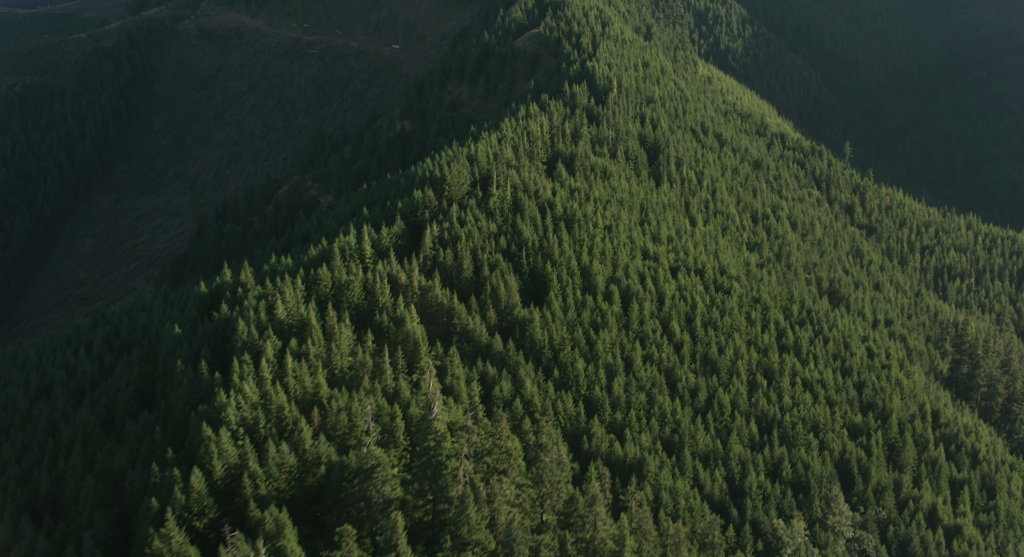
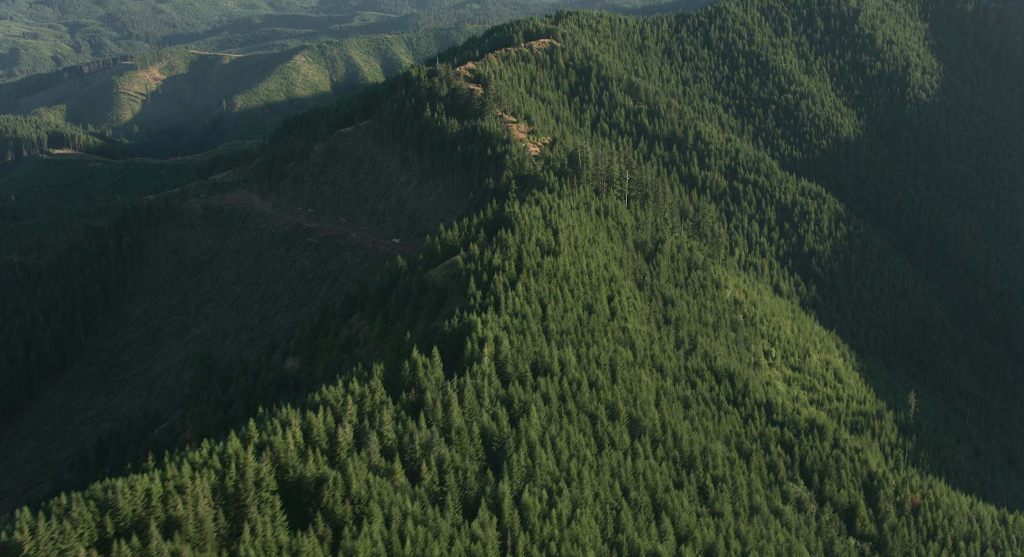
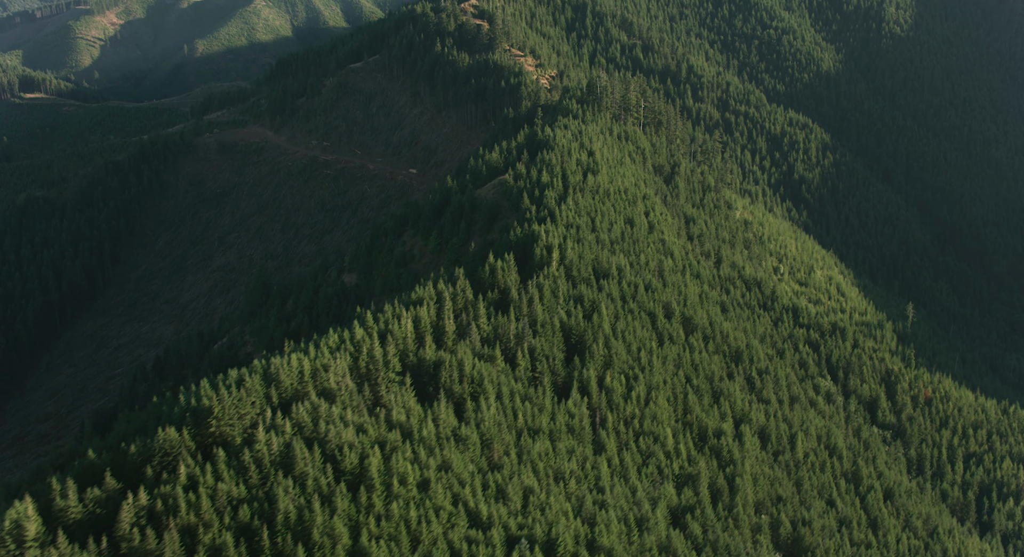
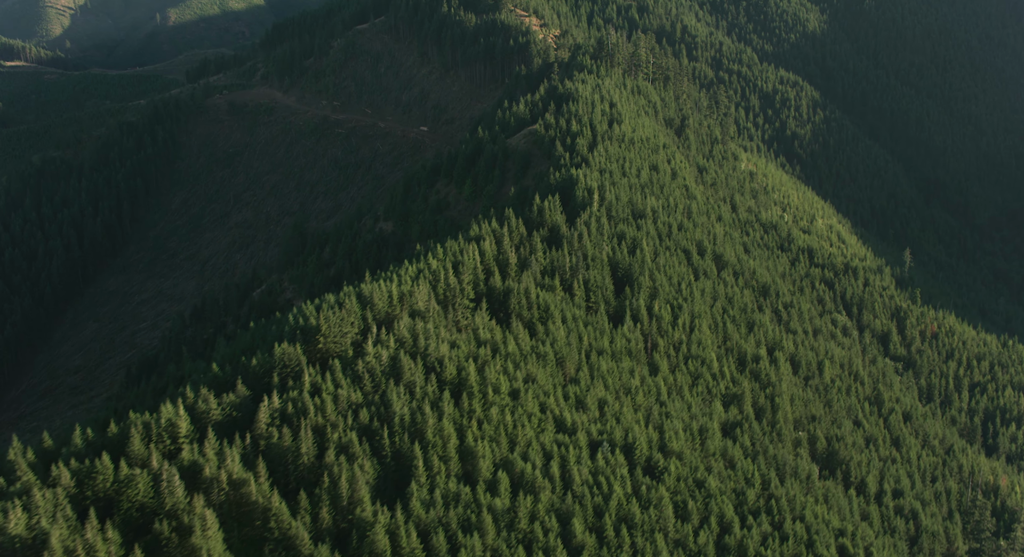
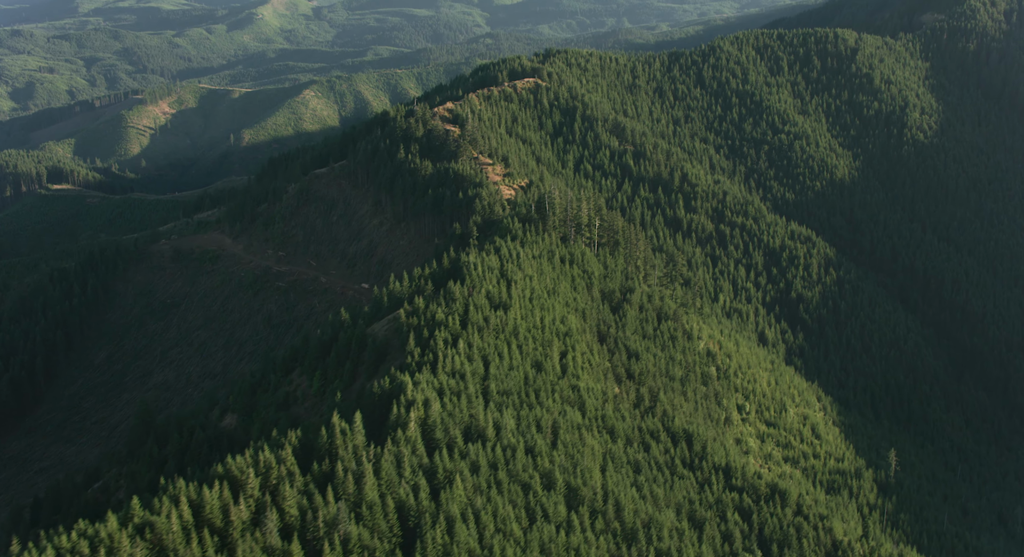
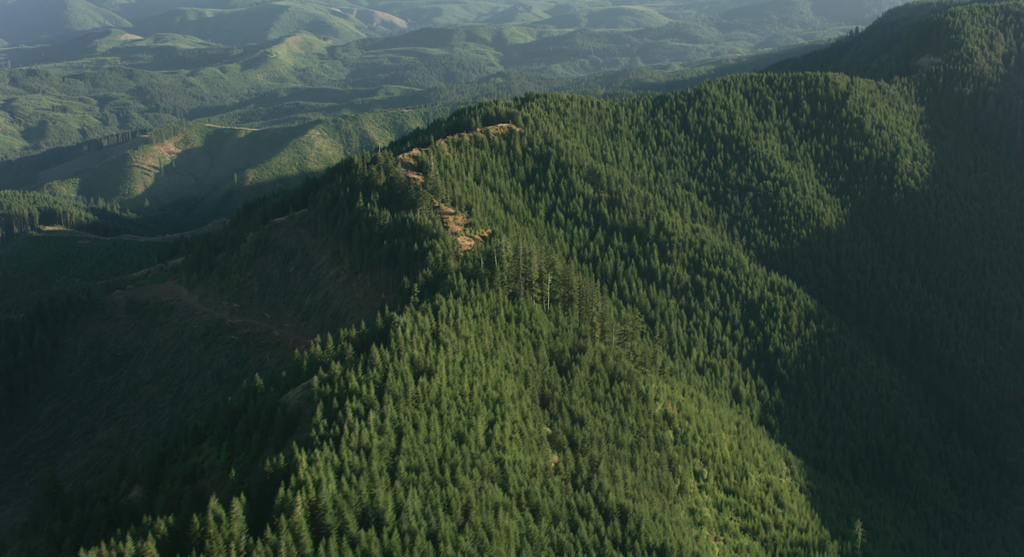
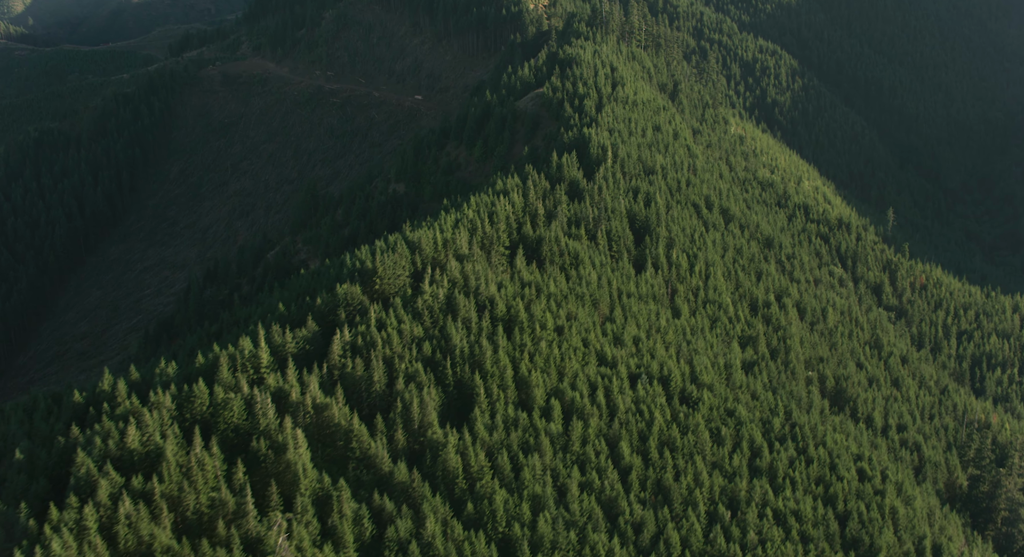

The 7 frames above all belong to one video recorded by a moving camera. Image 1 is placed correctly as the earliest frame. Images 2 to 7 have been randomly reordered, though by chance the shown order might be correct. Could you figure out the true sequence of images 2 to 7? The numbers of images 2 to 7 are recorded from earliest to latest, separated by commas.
7, 4, 3, 2, 5, 6
